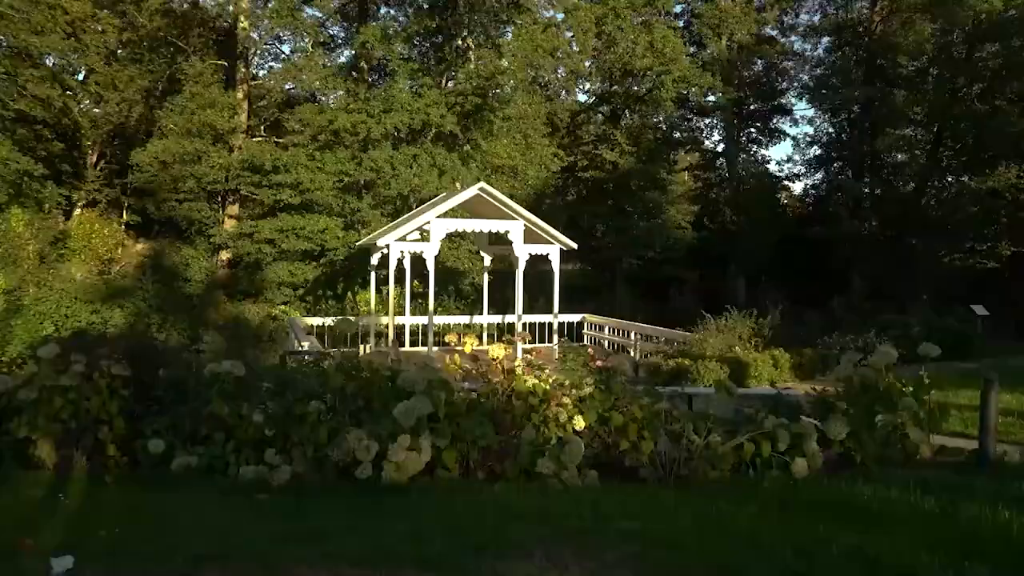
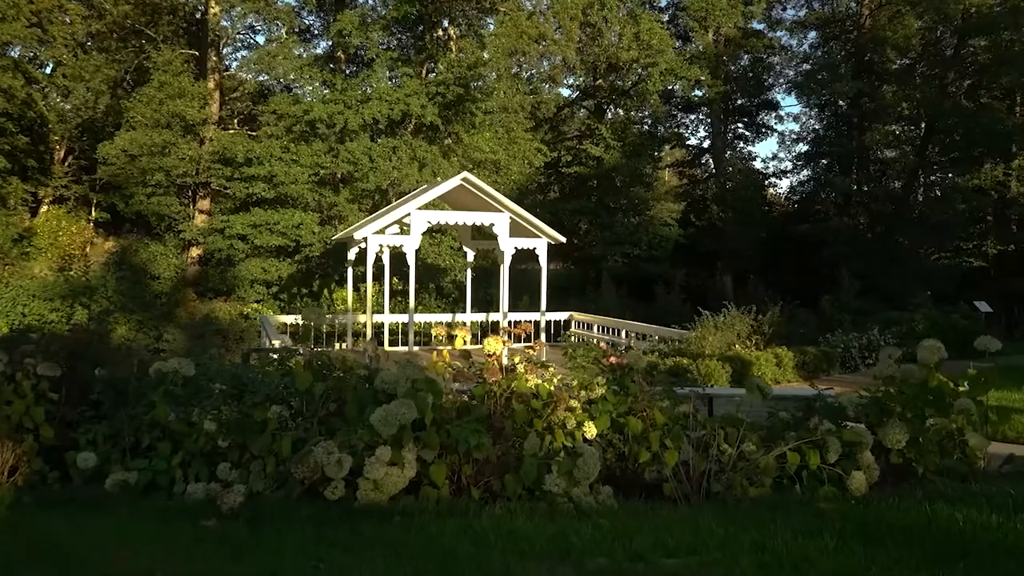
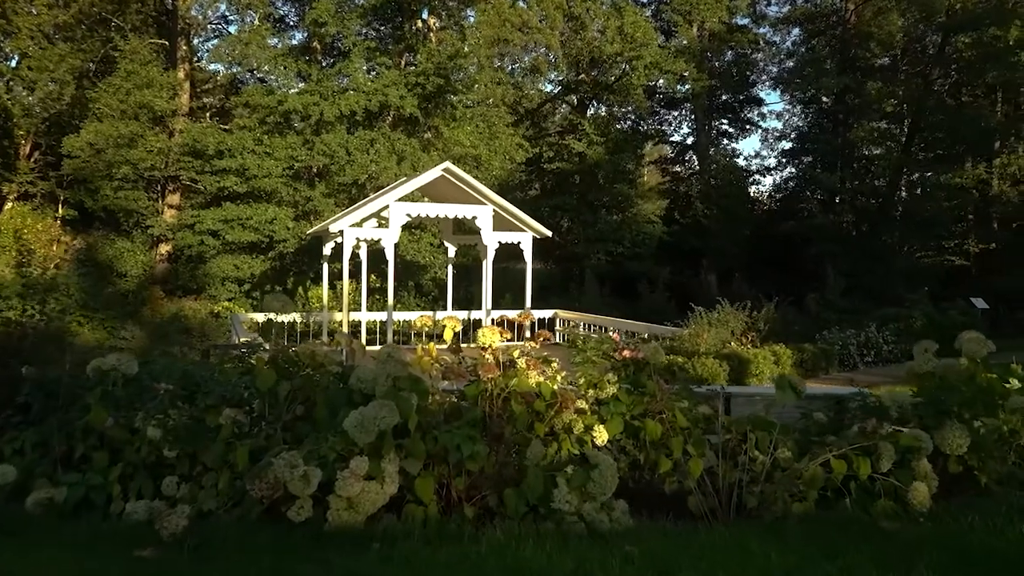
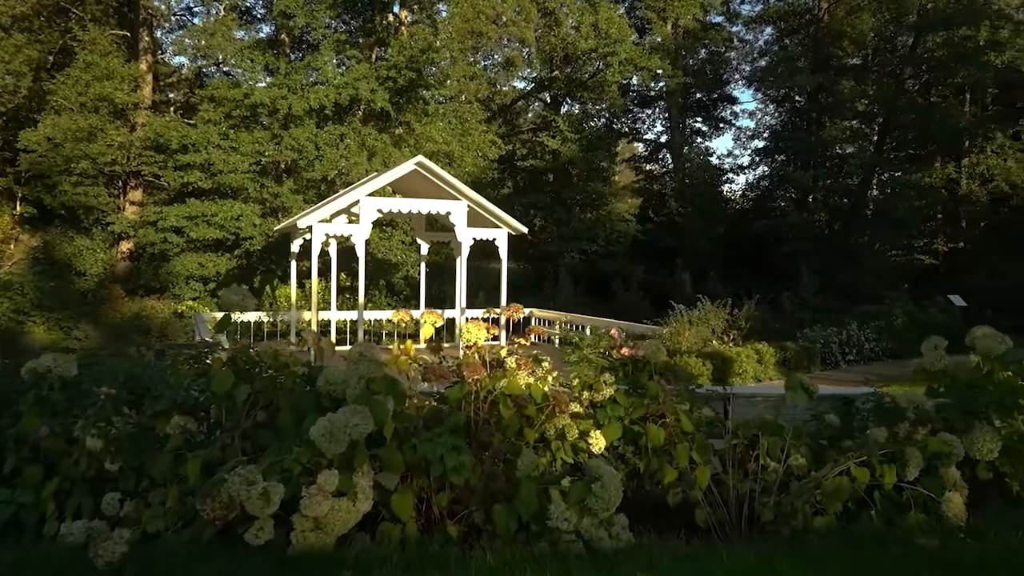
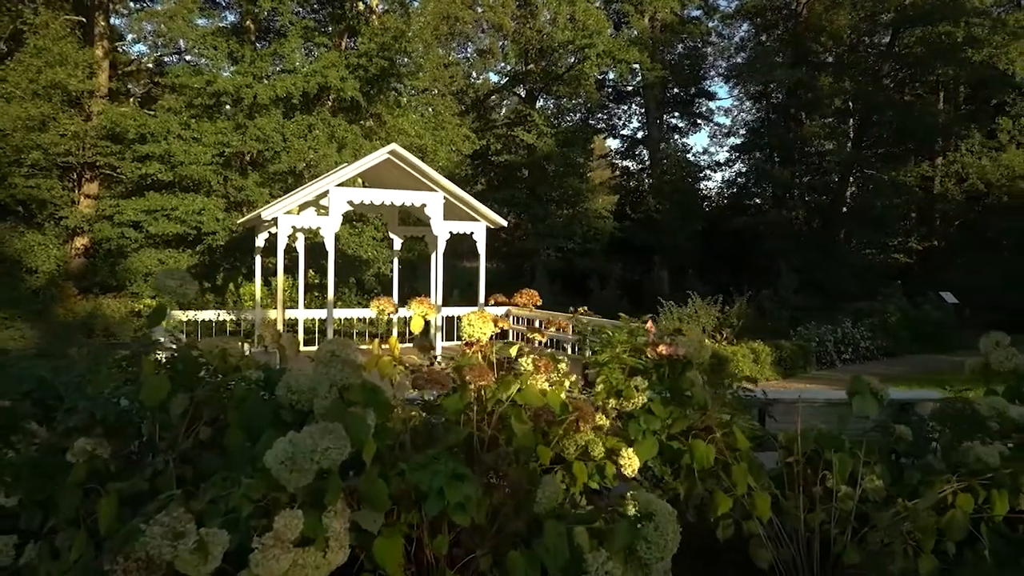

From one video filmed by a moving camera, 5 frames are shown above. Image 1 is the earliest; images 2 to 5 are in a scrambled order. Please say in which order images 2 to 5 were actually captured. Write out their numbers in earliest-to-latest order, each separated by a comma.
2, 3, 4, 5
